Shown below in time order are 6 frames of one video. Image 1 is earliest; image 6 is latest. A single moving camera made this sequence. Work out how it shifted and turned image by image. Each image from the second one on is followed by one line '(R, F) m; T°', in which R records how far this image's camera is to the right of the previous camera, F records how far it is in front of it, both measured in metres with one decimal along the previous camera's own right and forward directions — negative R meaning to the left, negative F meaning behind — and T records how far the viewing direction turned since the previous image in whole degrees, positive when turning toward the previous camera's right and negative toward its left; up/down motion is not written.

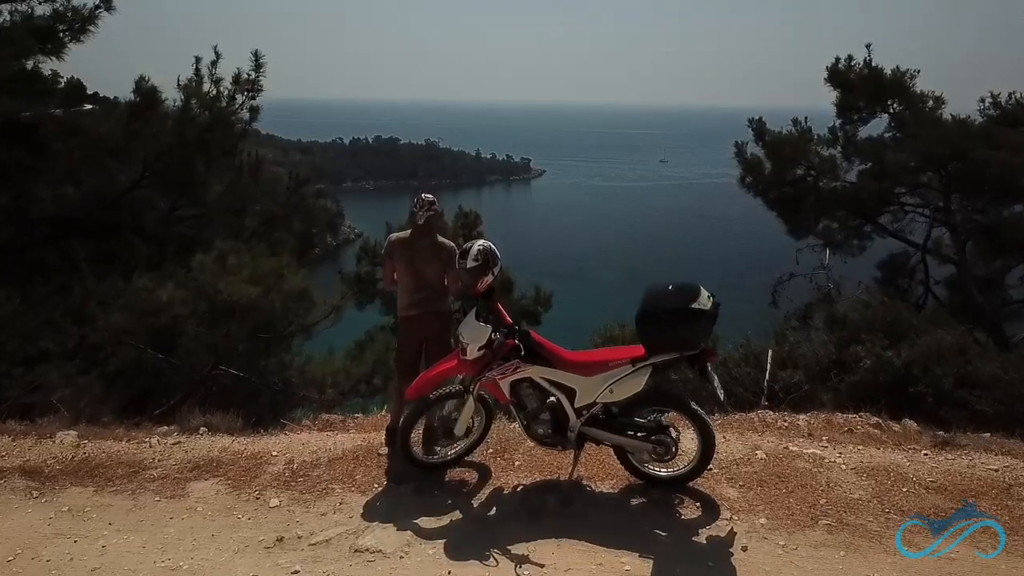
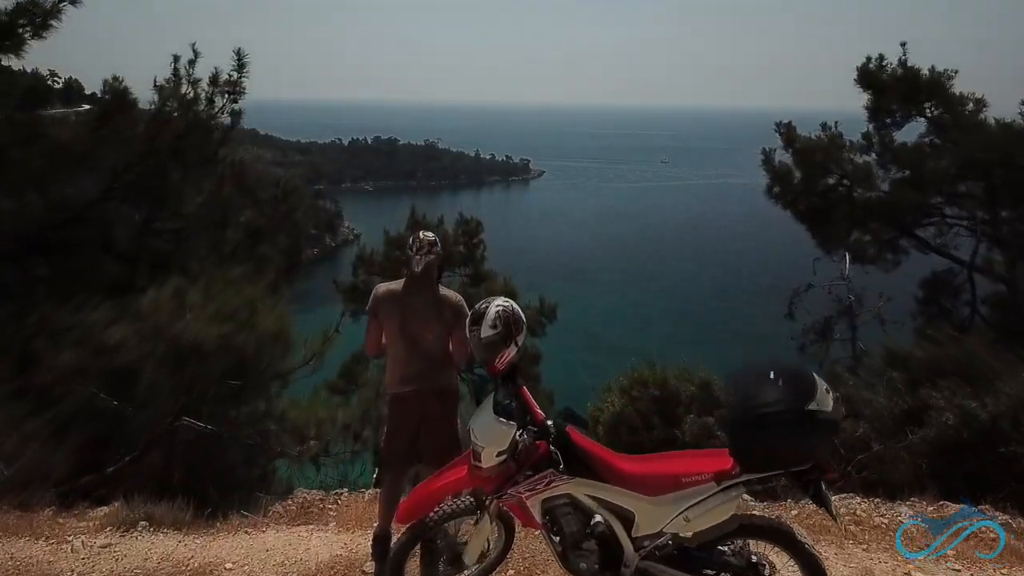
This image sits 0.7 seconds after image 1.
(0.0, +0.3) m; 0°
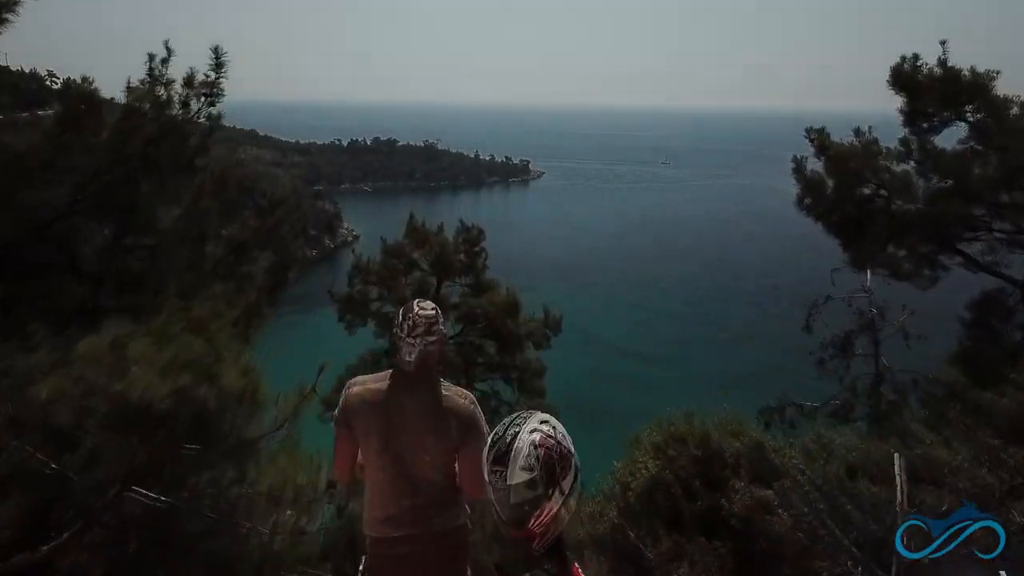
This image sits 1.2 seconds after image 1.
(0.0, +0.3) m; 0°
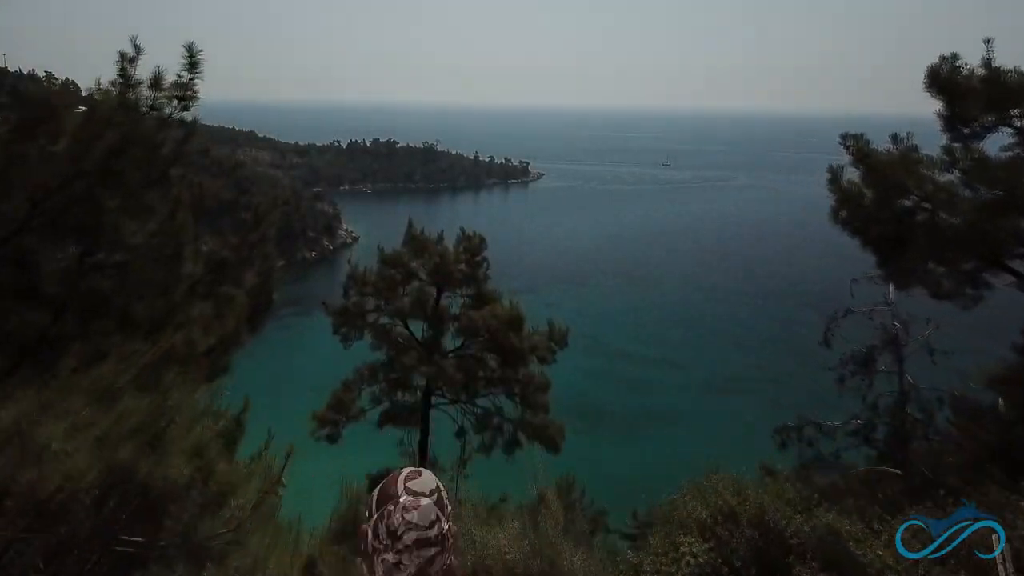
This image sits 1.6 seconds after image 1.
(0.0, +0.3) m; 0°
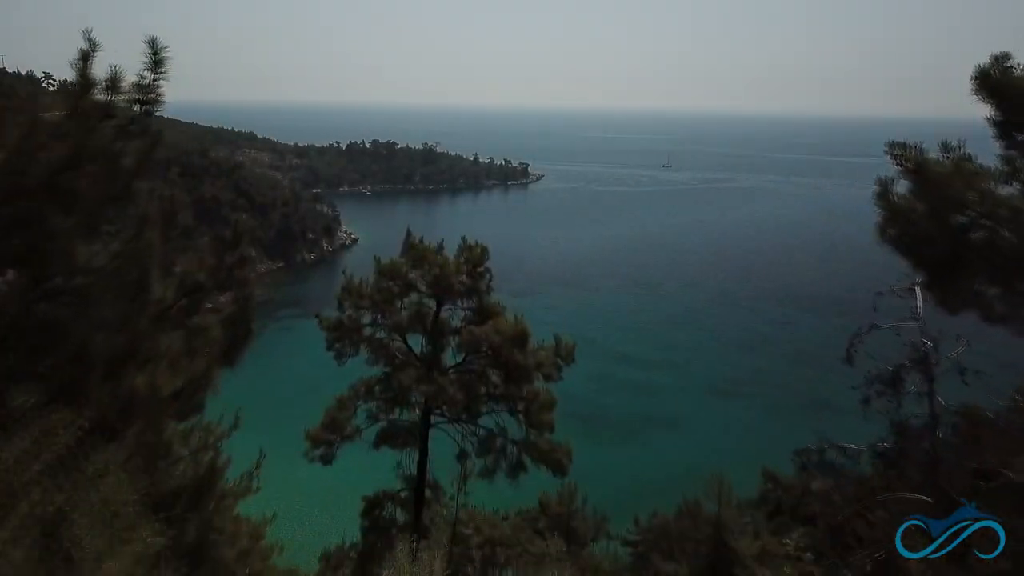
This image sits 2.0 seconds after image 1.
(0.0, +0.3) m; 0°
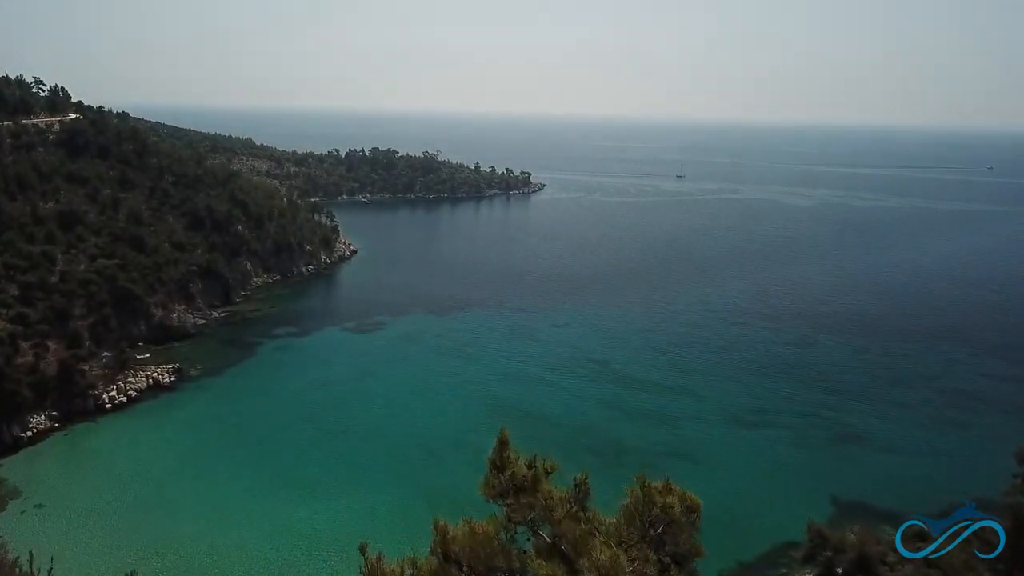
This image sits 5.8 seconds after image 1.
(-1.0, +3.6) m; 0°
